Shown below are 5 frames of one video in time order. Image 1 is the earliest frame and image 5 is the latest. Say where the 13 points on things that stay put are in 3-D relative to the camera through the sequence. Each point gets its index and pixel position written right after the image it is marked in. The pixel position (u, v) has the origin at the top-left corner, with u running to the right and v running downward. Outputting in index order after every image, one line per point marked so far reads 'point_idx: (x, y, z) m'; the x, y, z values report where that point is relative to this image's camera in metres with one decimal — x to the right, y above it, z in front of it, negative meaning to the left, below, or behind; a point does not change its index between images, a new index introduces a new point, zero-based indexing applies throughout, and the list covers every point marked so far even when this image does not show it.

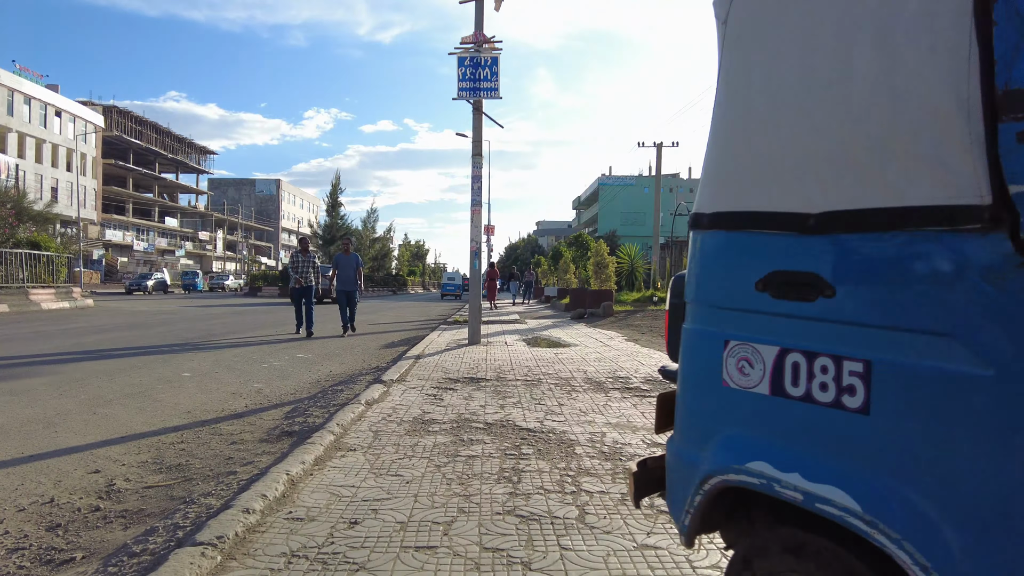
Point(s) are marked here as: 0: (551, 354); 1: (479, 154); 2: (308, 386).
0: (+0.6, -0.9, +9.1) m
1: (-0.5, +2.2, +10.6) m
2: (-2.5, -1.2, +8.0) m
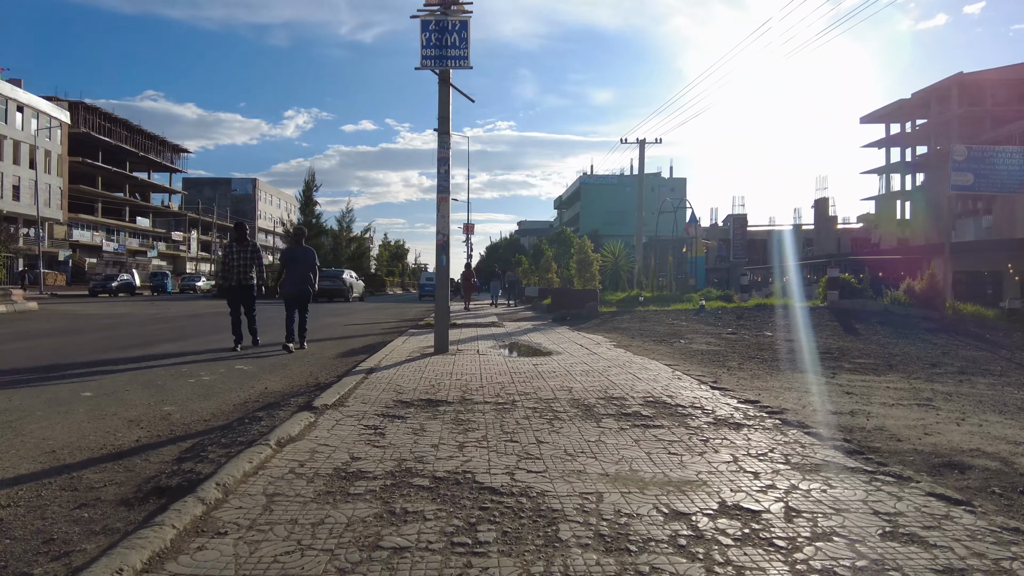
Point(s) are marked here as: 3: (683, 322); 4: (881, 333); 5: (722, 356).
0: (+0.2, -0.9, +7.7) m
1: (-0.9, +2.2, +9.2) m
2: (-2.8, -1.2, +6.5) m
3: (+3.8, -0.8, +14.7) m
4: (+7.7, -0.9, +13.5) m
5: (+3.1, -1.0, +9.7) m
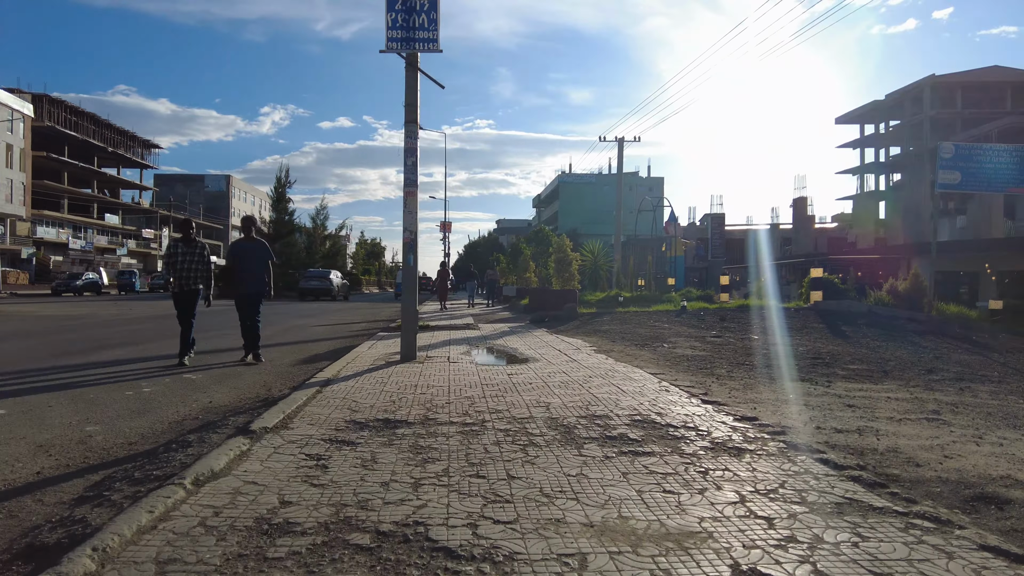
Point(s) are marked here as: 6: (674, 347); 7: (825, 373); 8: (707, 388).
0: (-0.1, -1.0, +7.1) m
1: (-1.3, +2.2, +8.5) m
2: (-3.1, -1.2, +5.7) m
3: (+3.3, -0.8, +14.1) m
4: (+7.2, -1.0, +13.1) m
5: (+2.8, -1.0, +9.1) m
6: (+2.7, -1.0, +10.6) m
7: (+4.2, -1.1, +8.6) m
8: (+2.1, -1.1, +6.9) m
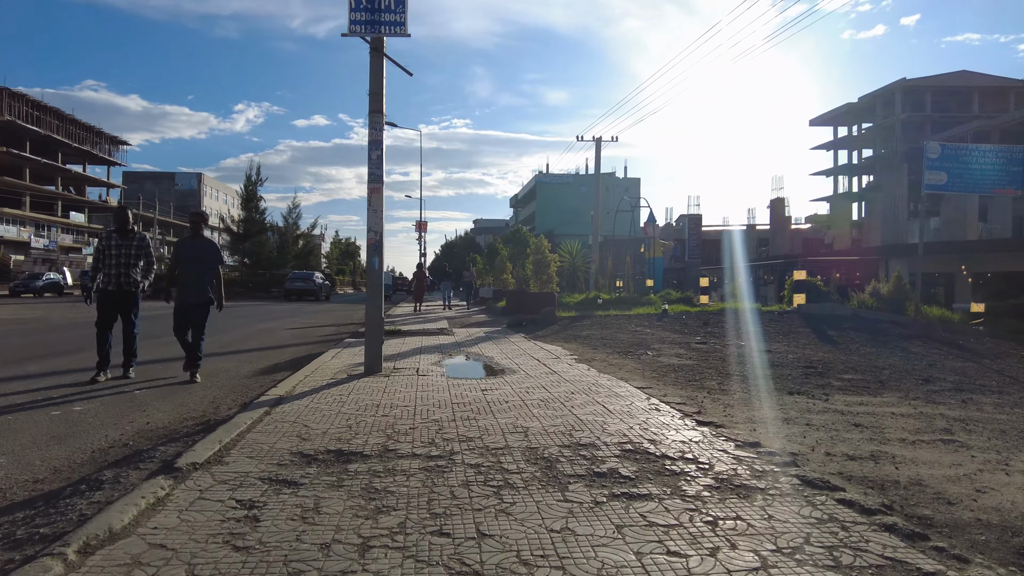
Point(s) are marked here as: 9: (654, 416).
0: (-0.4, -1.0, +6.4) m
1: (-1.6, +2.1, +7.7) m
2: (-3.3, -1.3, +5.0) m
3: (+2.8, -0.8, +13.6) m
4: (+6.7, -1.0, +12.7) m
5: (+2.4, -1.1, +8.5) m
6: (+2.3, -1.0, +10.0) m
7: (+3.9, -1.2, +8.1) m
8: (+1.8, -1.1, +6.3) m
9: (+1.2, -1.1, +5.5) m
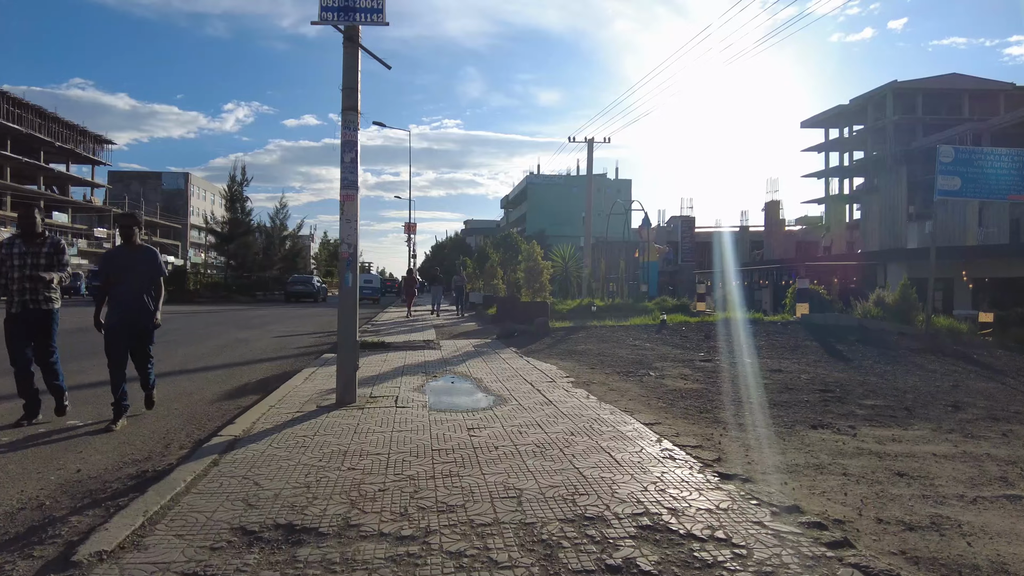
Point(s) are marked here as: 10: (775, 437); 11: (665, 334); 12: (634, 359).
0: (-0.4, -1.2, +5.6) m
1: (-1.7, +1.9, +6.9) m
2: (-3.3, -1.5, +4.1) m
3: (+2.6, -1.1, +12.8) m
4: (+6.6, -1.3, +12.0) m
5: (+2.3, -1.3, +7.7) m
6: (+2.1, -1.3, +9.2) m
7: (+3.8, -1.4, +7.3) m
8: (+1.7, -1.4, +5.5) m
9: (+1.1, -1.3, +4.7) m
10: (+2.5, -1.4, +6.1) m
11: (+3.4, -1.0, +14.2) m
12: (+2.0, -1.2, +10.6) m
